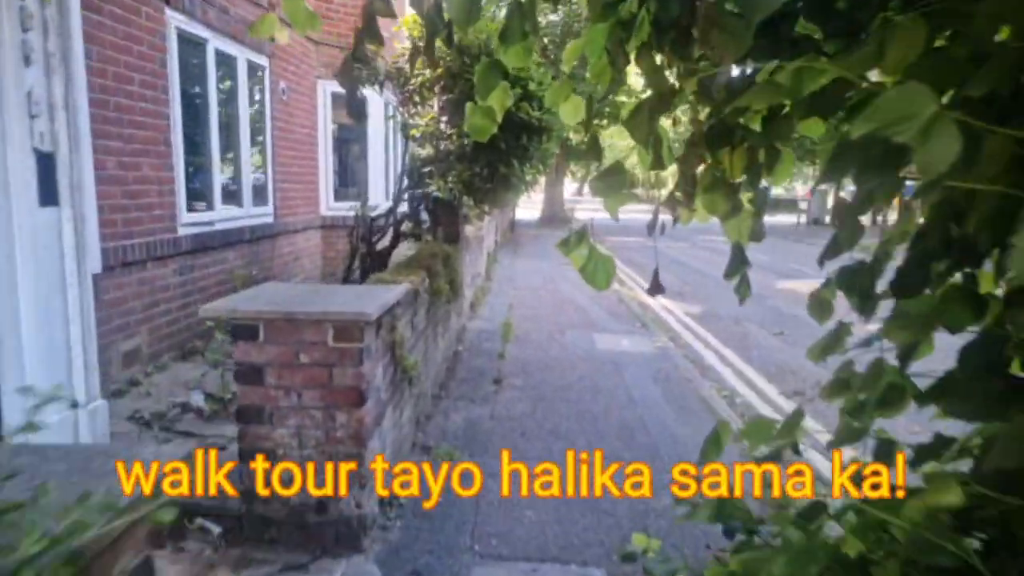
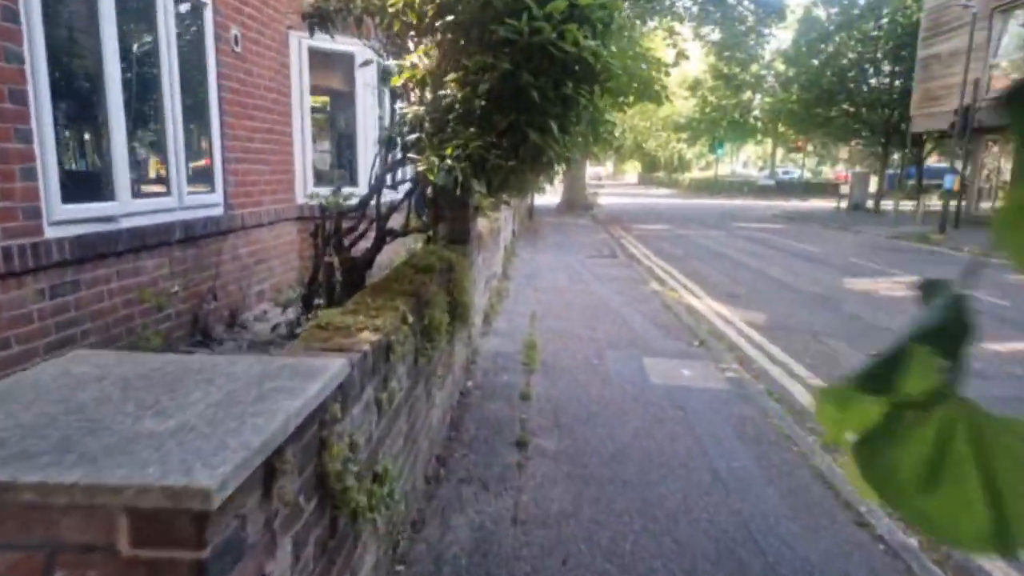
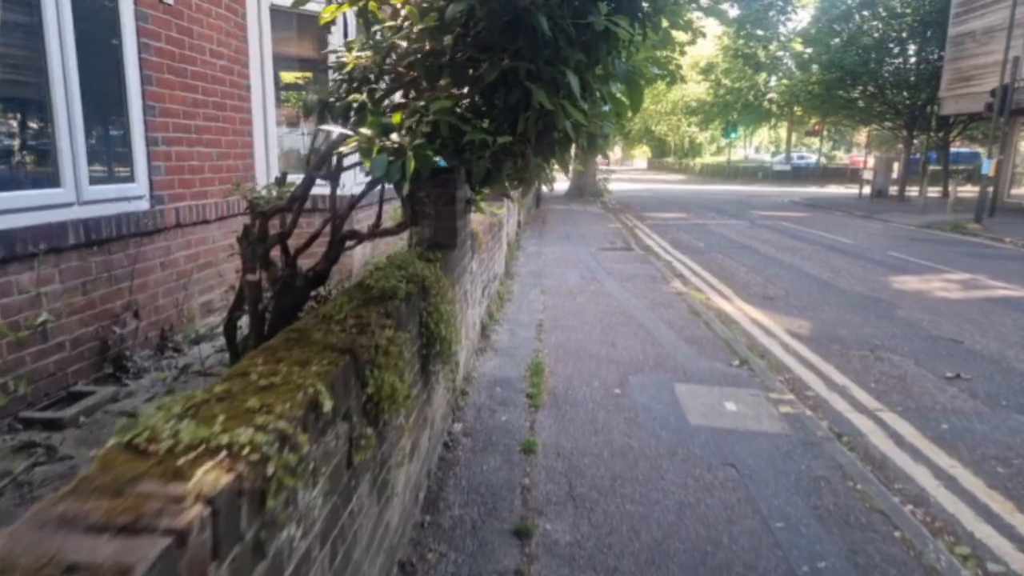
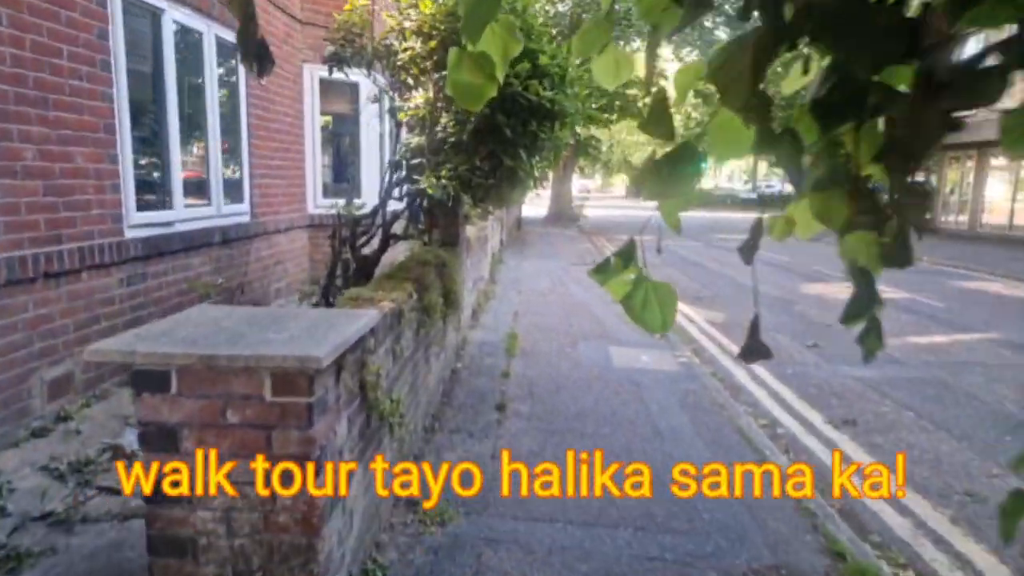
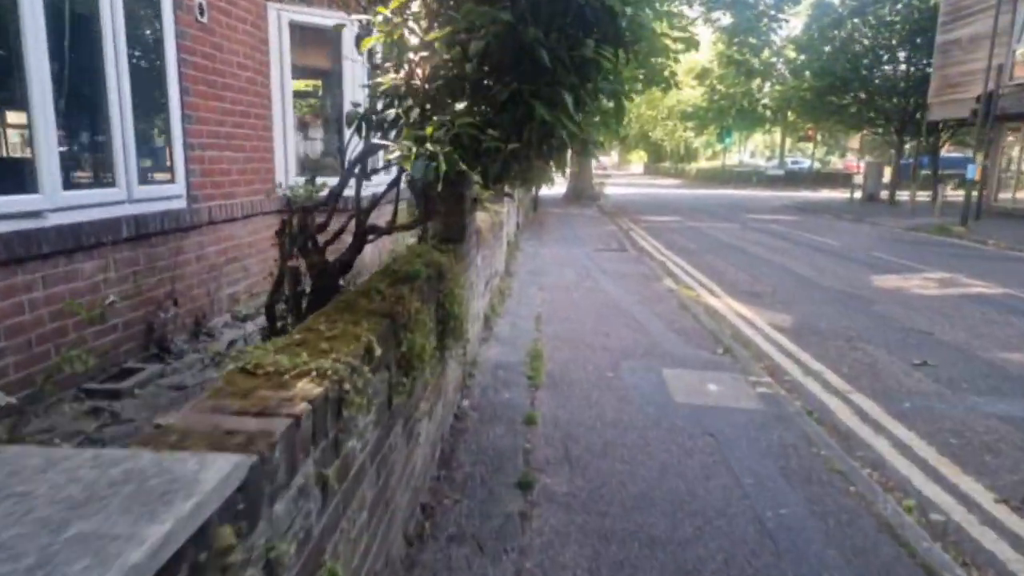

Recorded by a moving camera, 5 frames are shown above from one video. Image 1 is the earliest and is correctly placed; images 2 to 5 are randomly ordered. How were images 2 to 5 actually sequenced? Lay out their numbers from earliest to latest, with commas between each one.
4, 2, 5, 3
